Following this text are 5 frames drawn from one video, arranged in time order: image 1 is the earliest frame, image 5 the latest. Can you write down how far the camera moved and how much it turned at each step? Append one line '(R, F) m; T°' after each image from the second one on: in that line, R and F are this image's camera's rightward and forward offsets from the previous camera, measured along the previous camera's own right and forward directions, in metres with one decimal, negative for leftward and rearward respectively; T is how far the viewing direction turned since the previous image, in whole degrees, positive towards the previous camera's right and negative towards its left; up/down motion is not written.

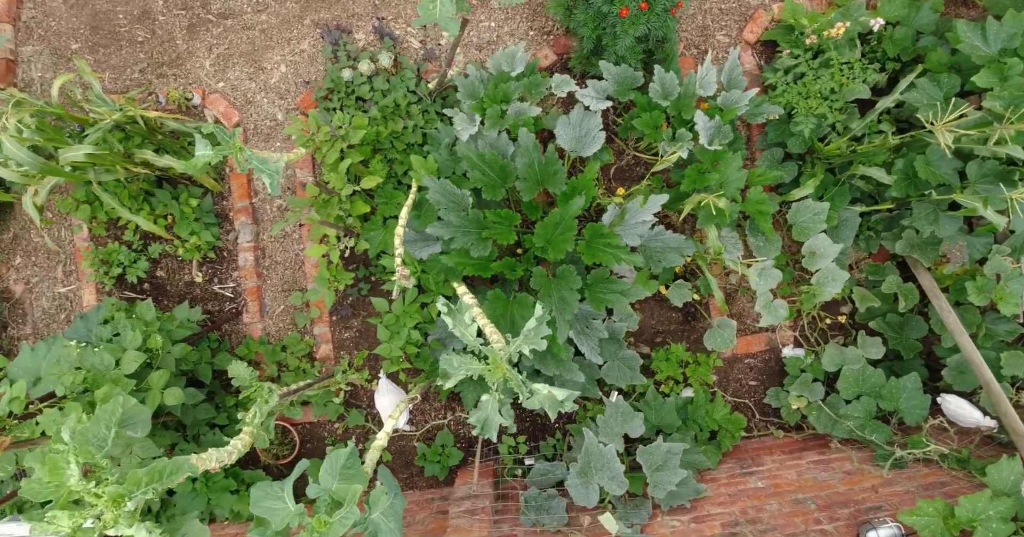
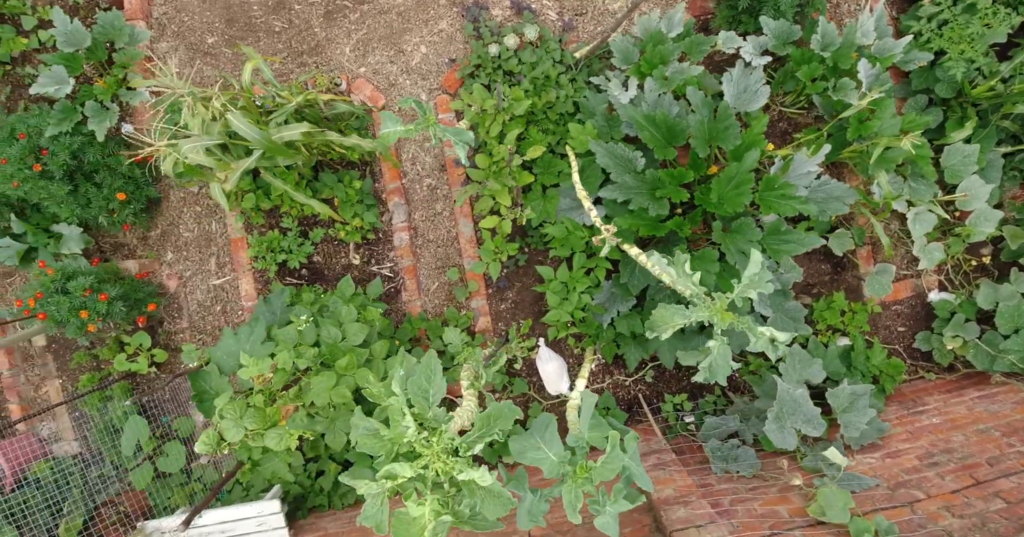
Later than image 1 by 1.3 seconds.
(-1.0, -0.1) m; +1°
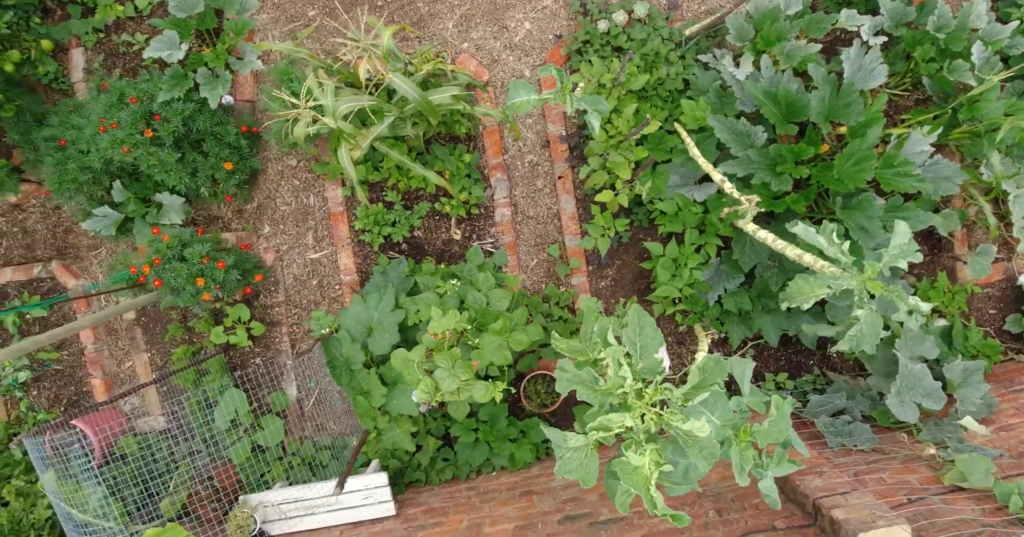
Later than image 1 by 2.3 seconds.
(-0.7, 0.0) m; +2°
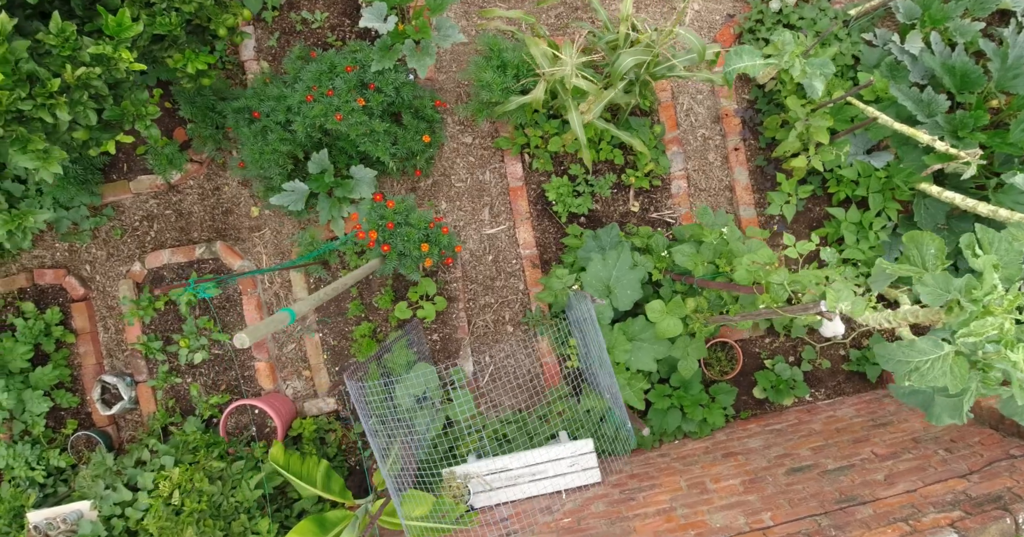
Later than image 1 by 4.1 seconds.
(-1.5, 0.0) m; +5°
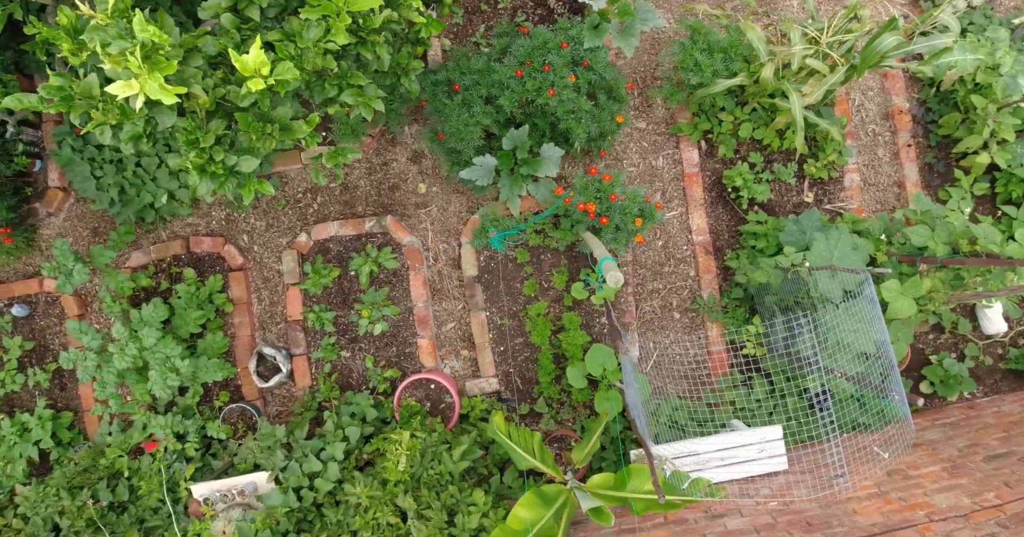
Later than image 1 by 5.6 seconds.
(-1.2, 0.0) m; +2°
